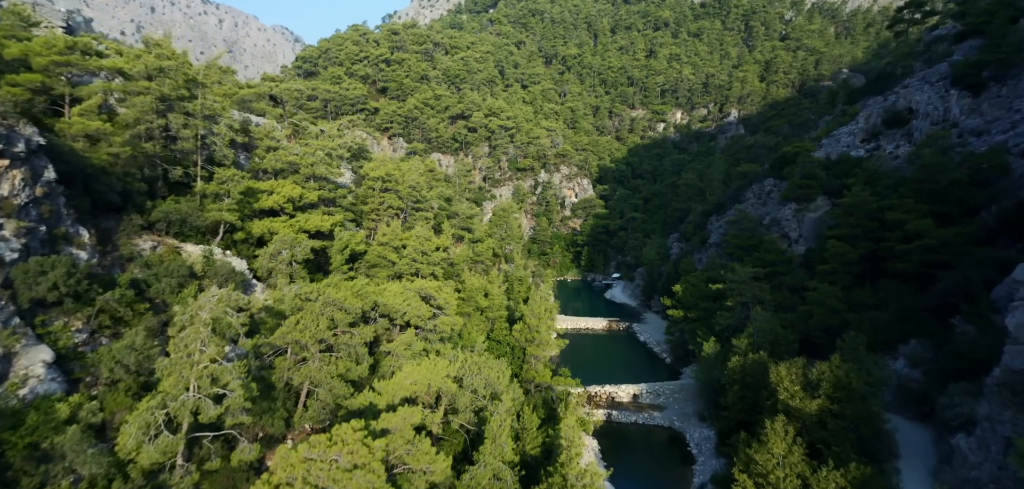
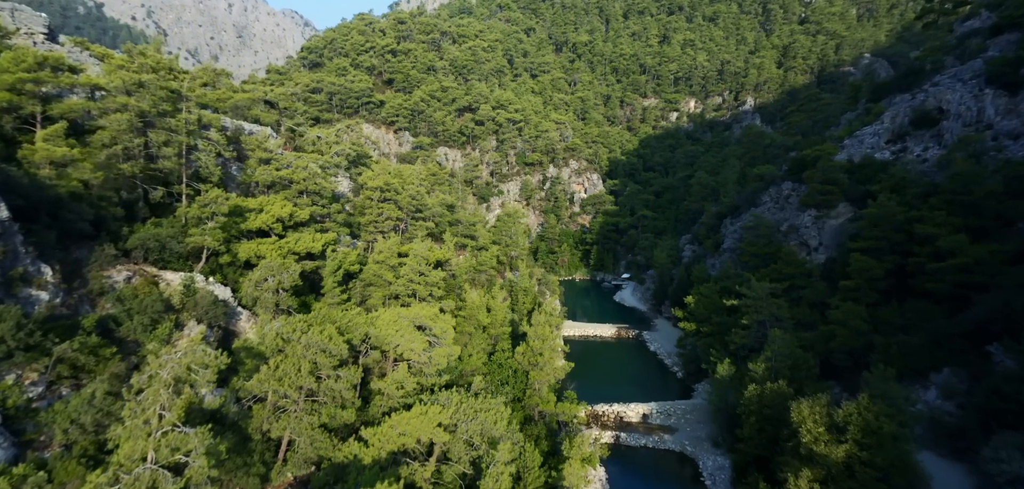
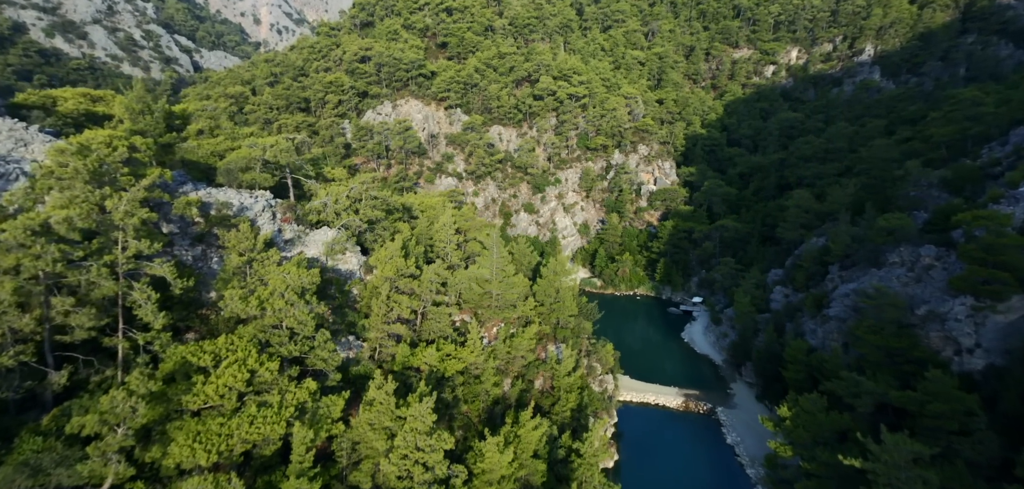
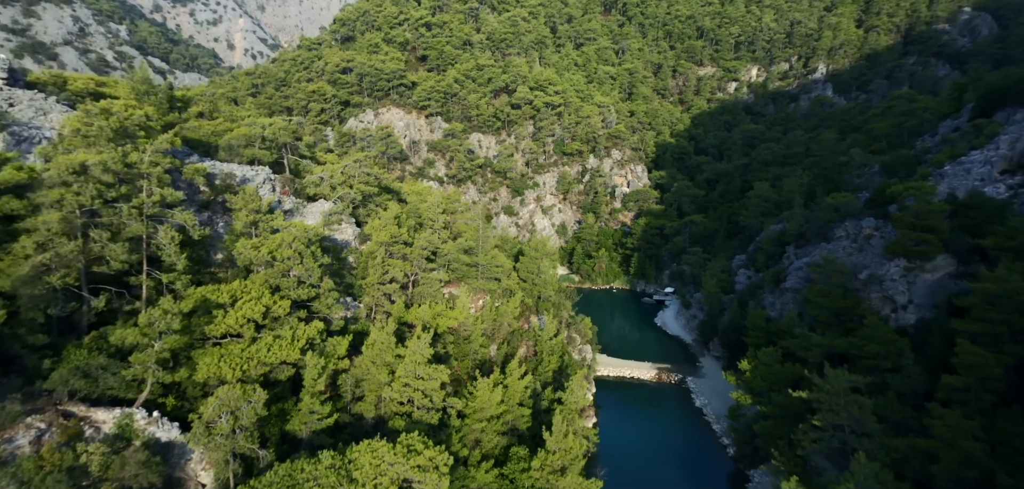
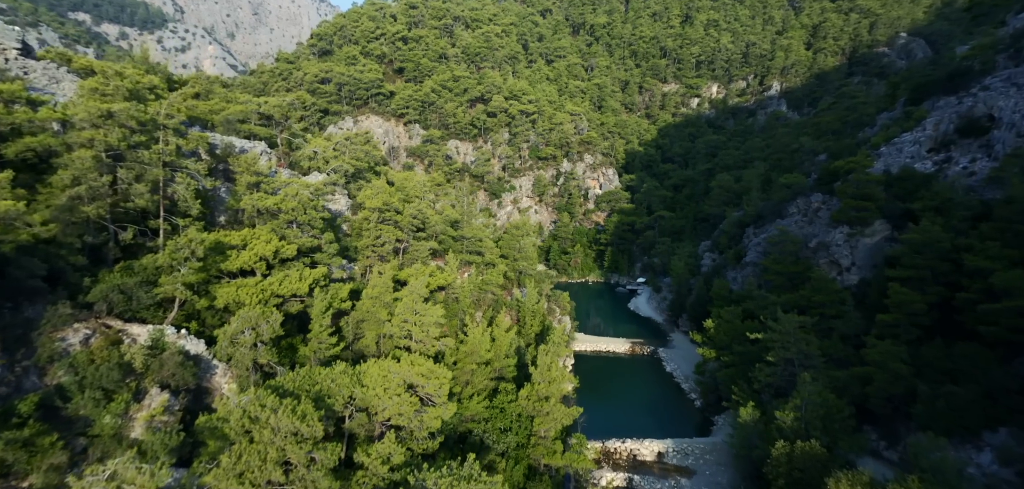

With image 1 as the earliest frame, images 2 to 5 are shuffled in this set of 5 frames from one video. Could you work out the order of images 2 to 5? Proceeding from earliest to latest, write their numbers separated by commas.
2, 5, 4, 3
